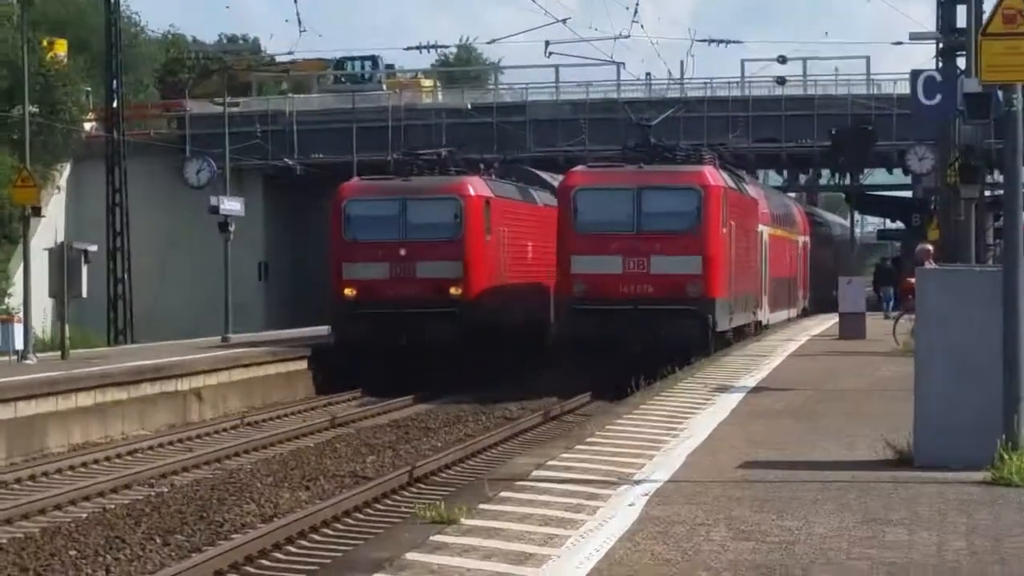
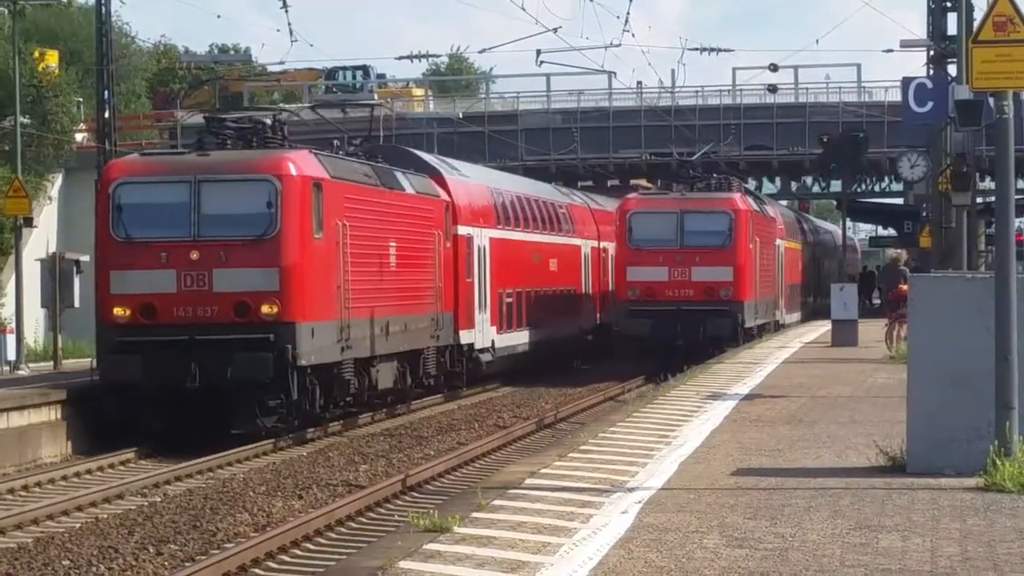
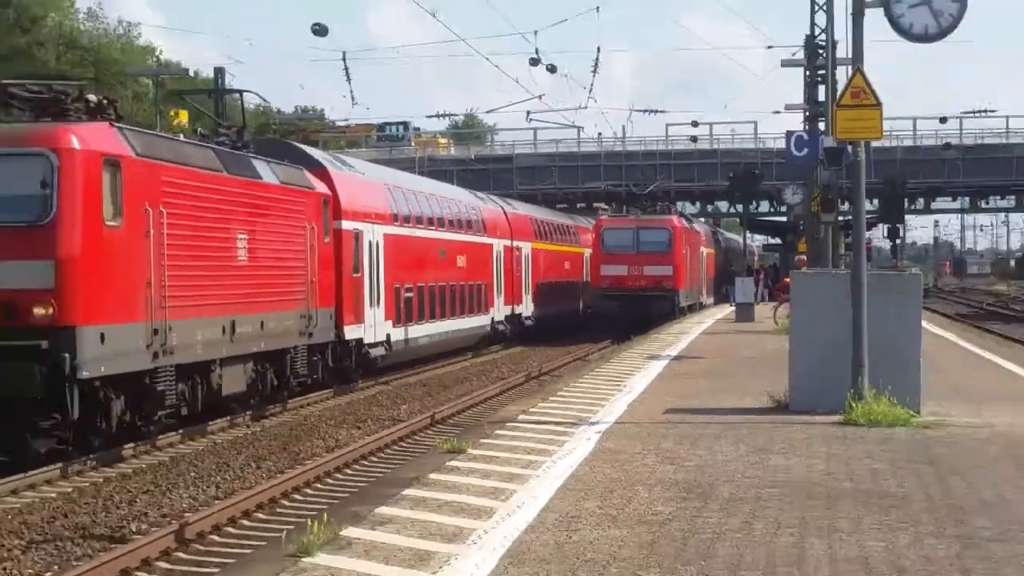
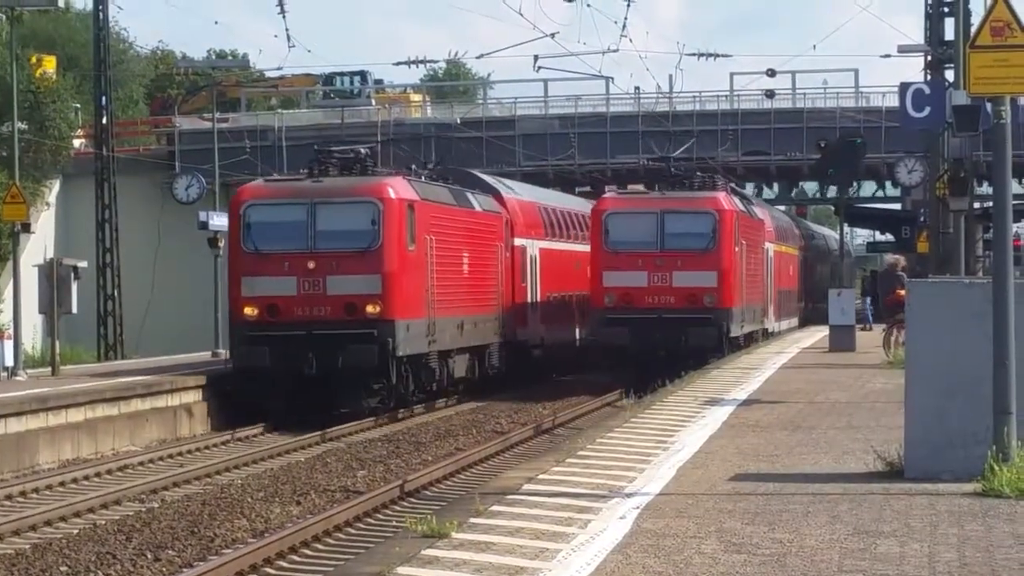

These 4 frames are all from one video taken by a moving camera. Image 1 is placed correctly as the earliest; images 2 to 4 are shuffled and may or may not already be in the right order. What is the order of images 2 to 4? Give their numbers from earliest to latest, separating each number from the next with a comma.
4, 2, 3
